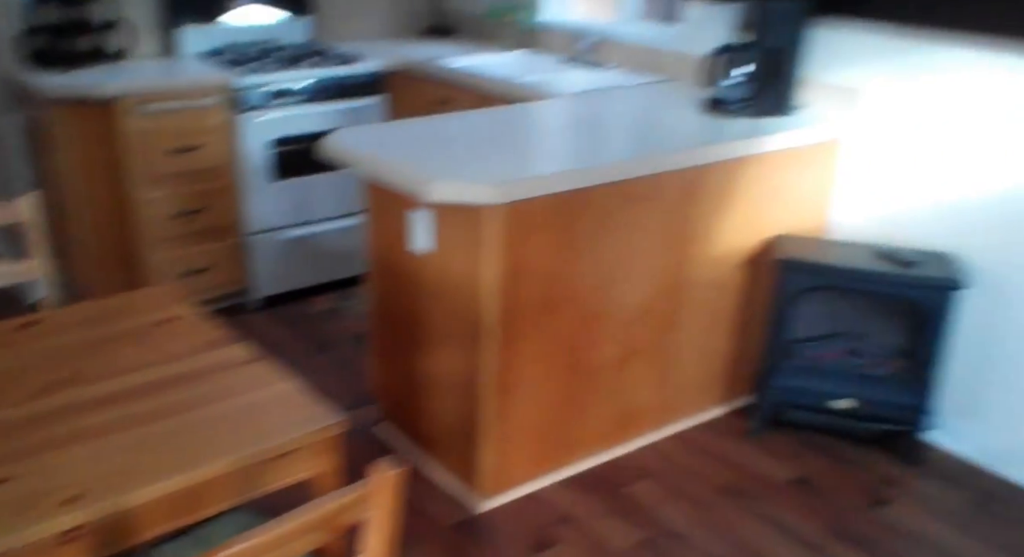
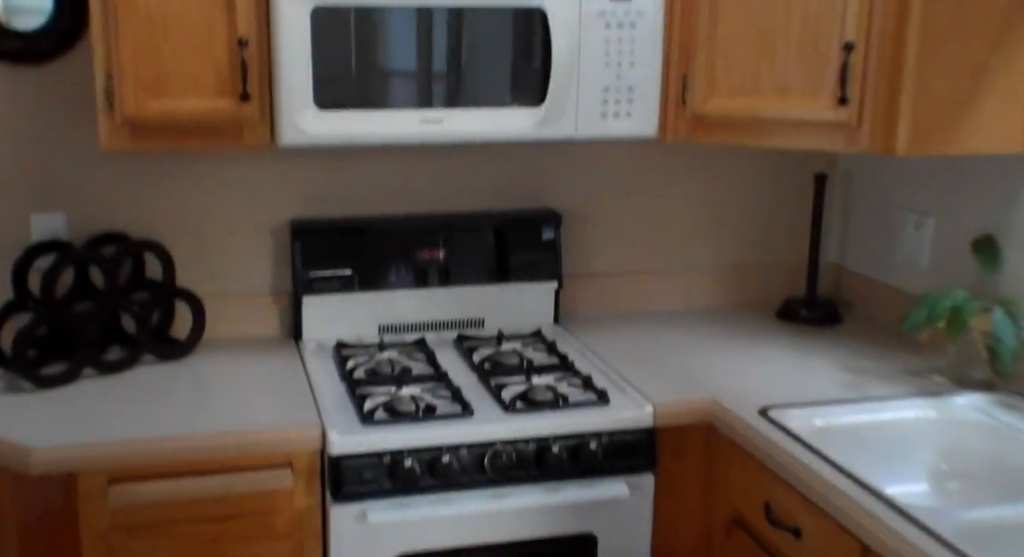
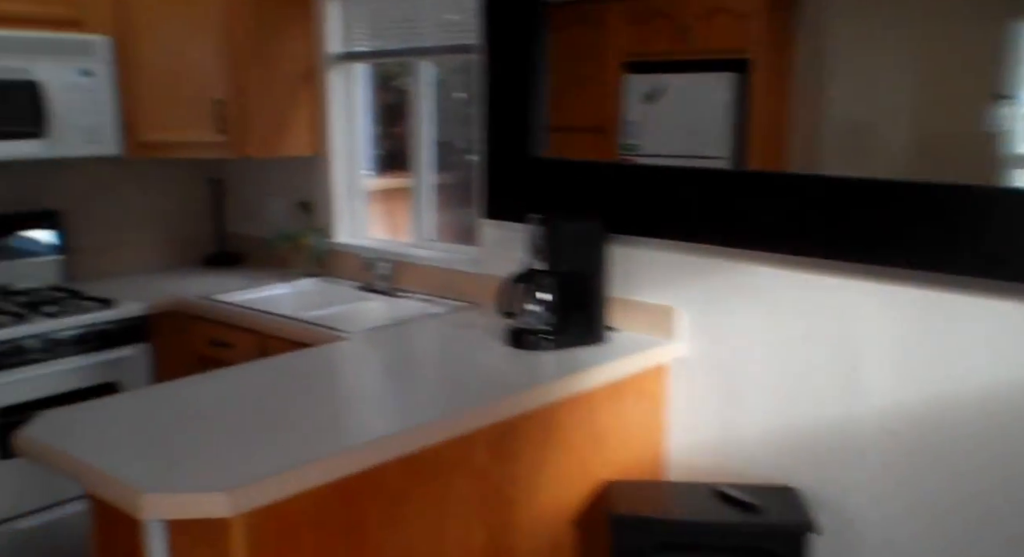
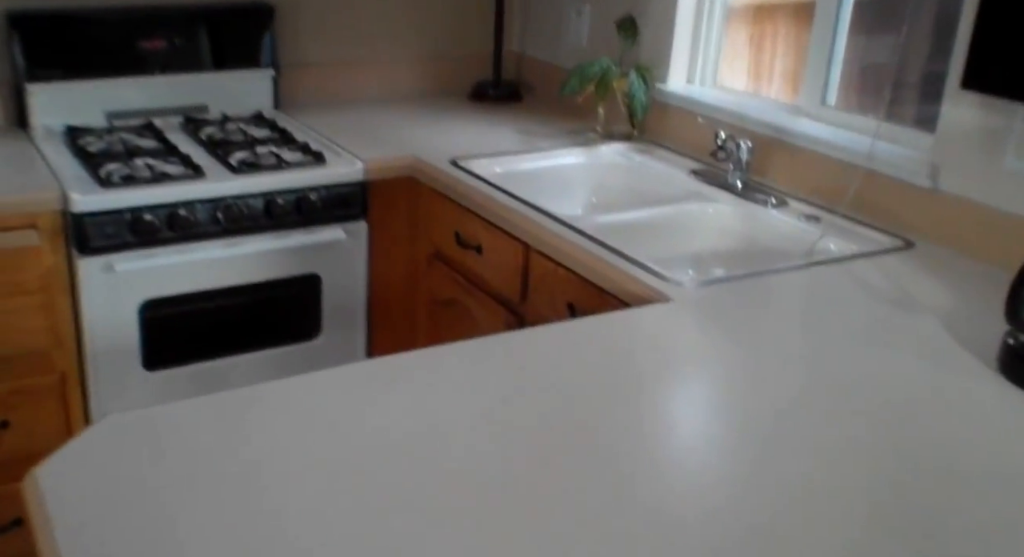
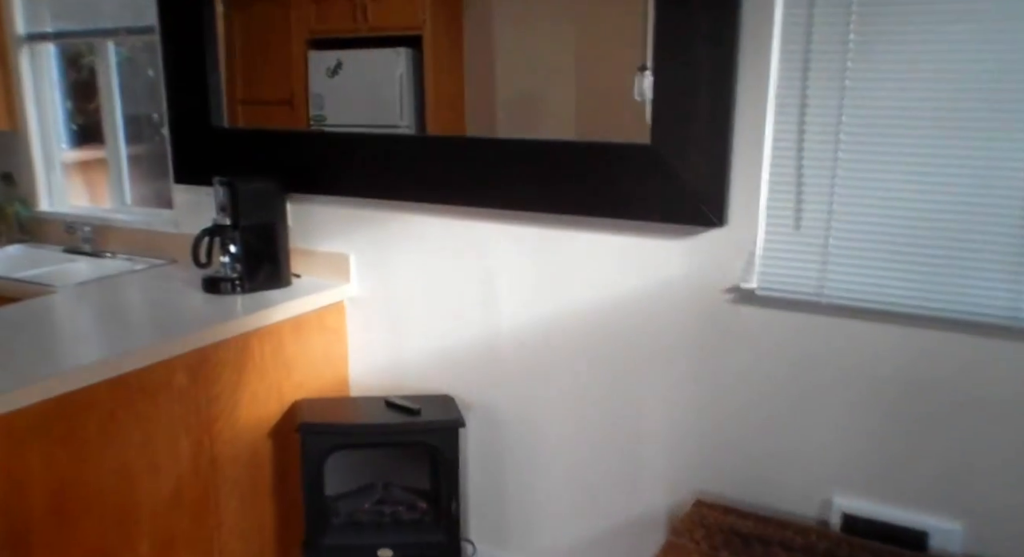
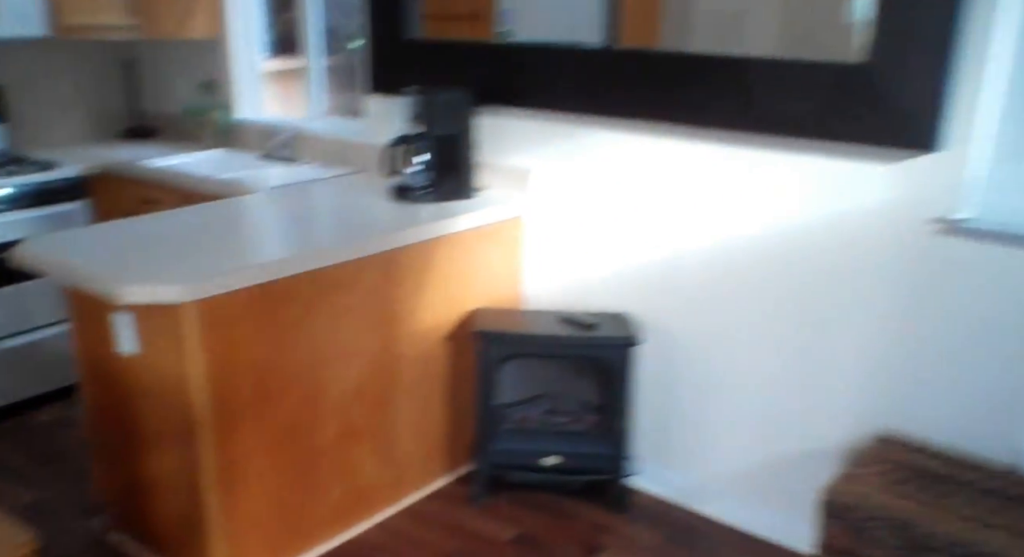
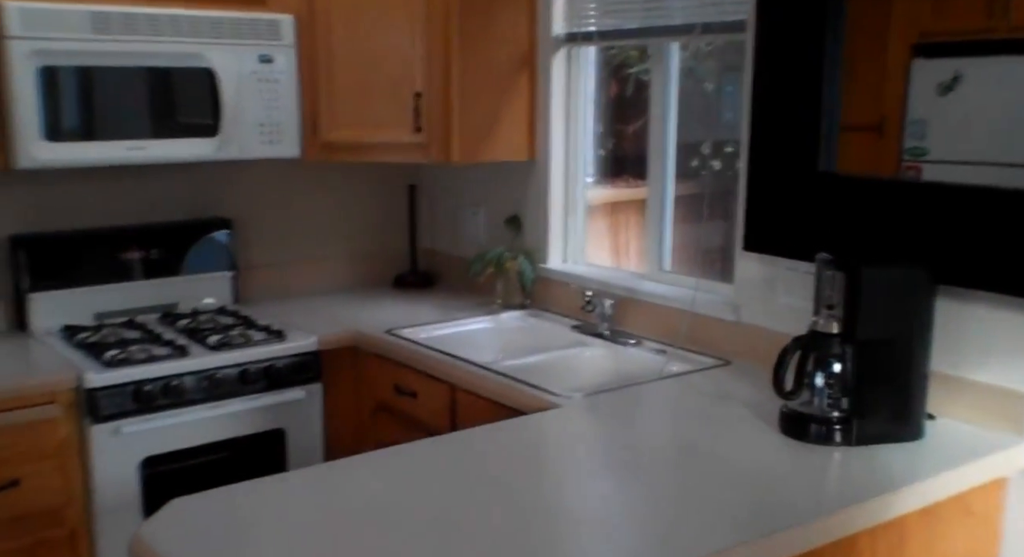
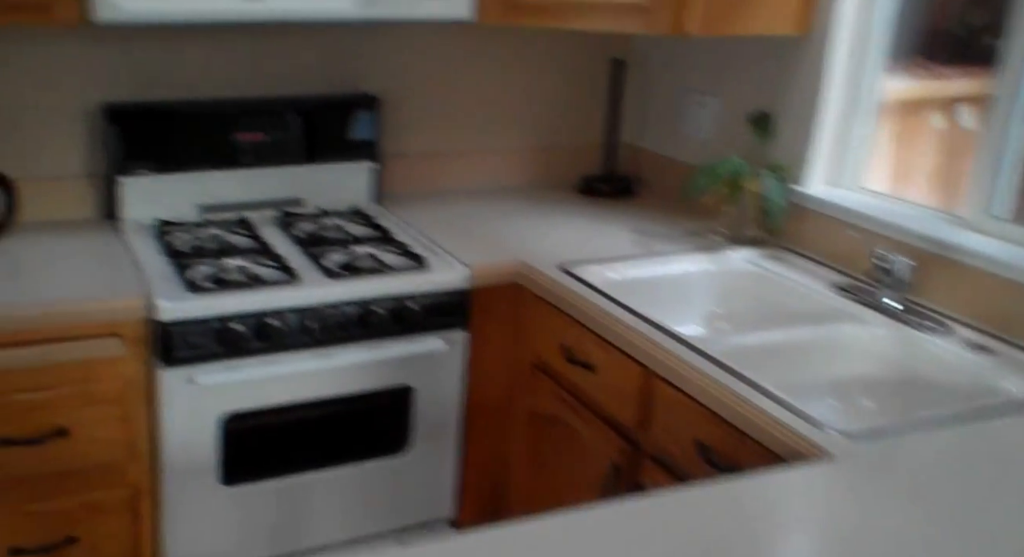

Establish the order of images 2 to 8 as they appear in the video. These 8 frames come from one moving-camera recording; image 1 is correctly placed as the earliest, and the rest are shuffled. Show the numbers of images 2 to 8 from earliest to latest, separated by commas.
6, 5, 3, 7, 4, 8, 2
